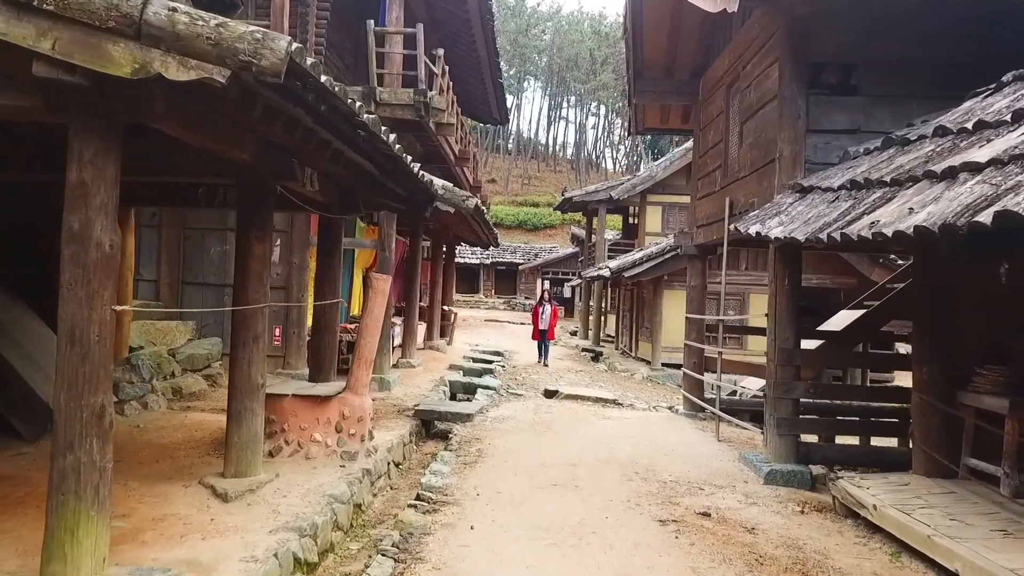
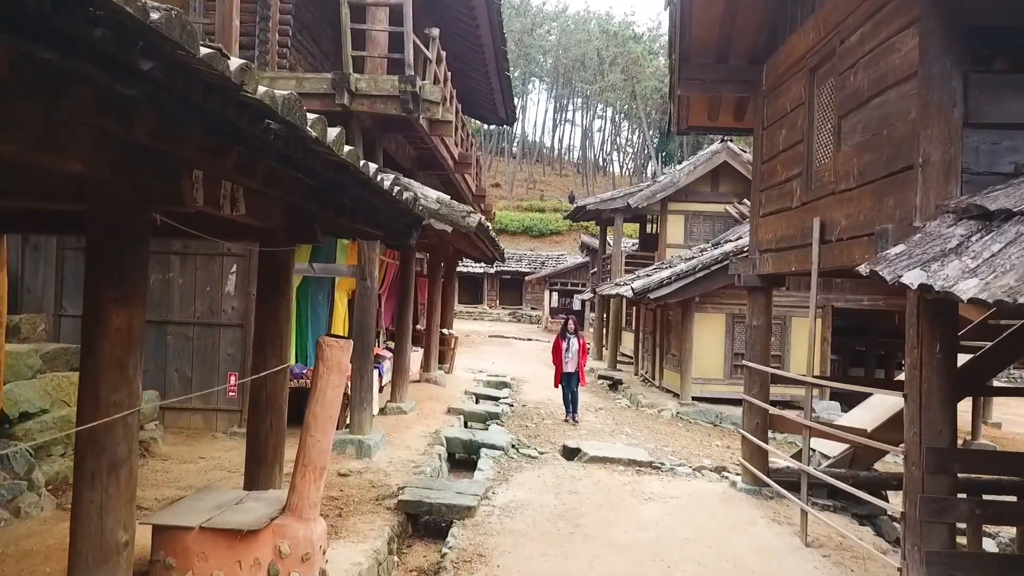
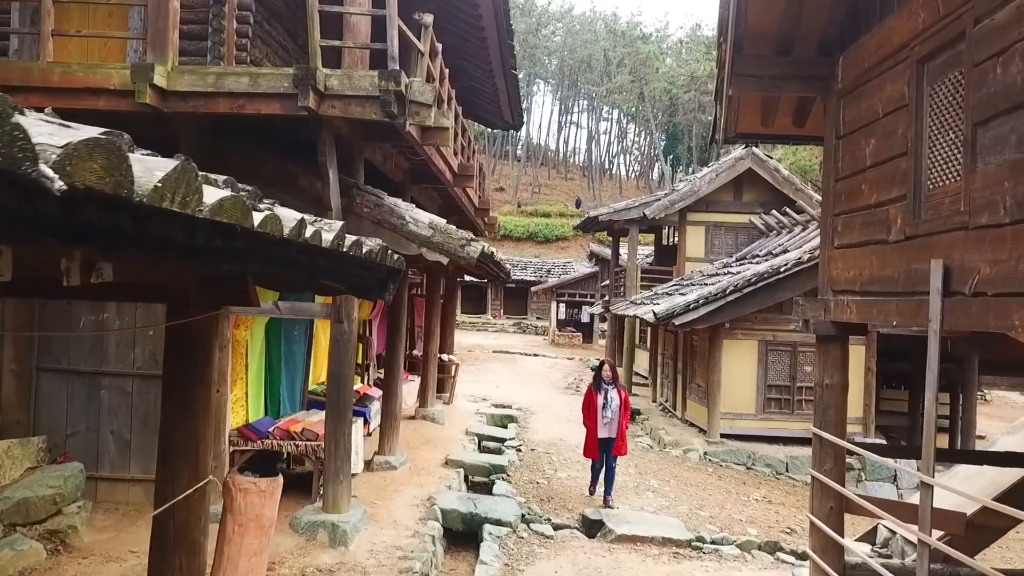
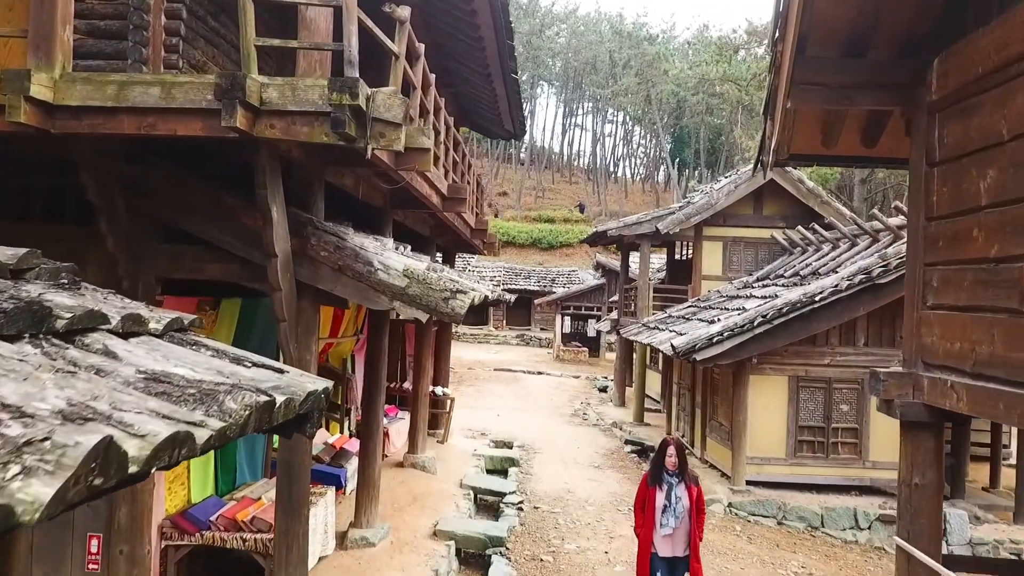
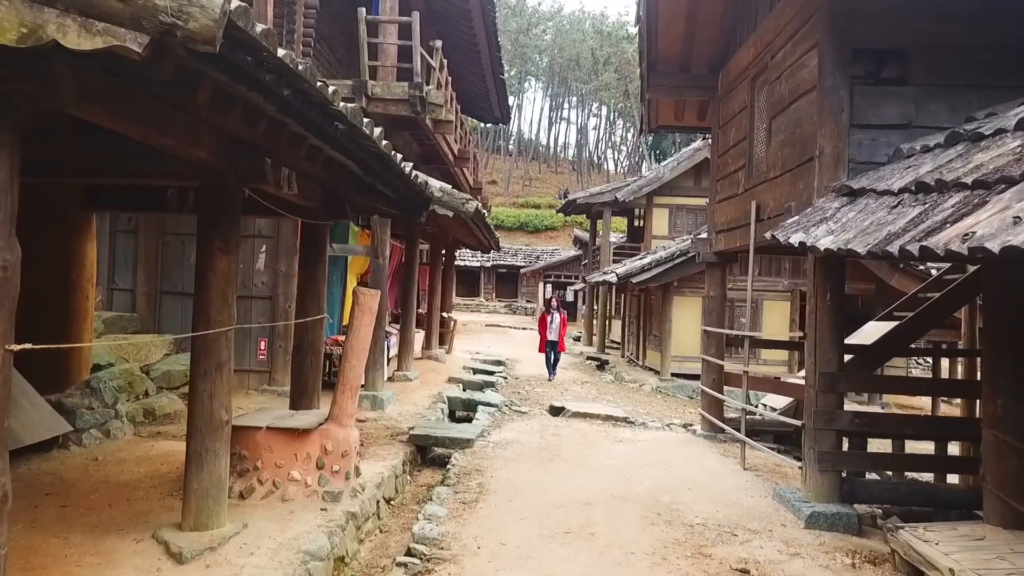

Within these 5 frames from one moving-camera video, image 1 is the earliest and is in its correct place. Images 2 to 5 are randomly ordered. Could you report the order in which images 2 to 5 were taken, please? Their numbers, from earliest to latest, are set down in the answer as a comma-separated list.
5, 2, 3, 4
